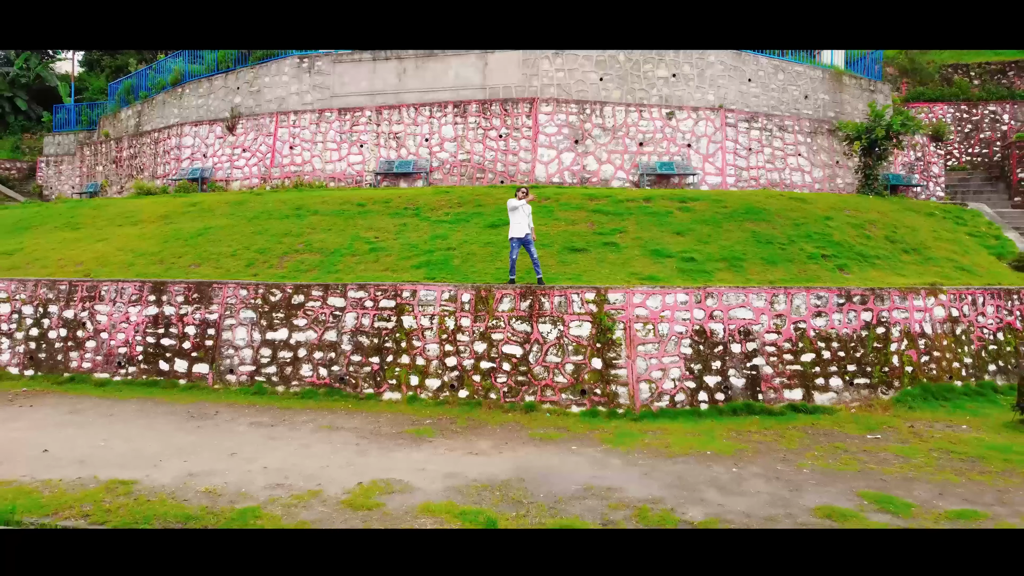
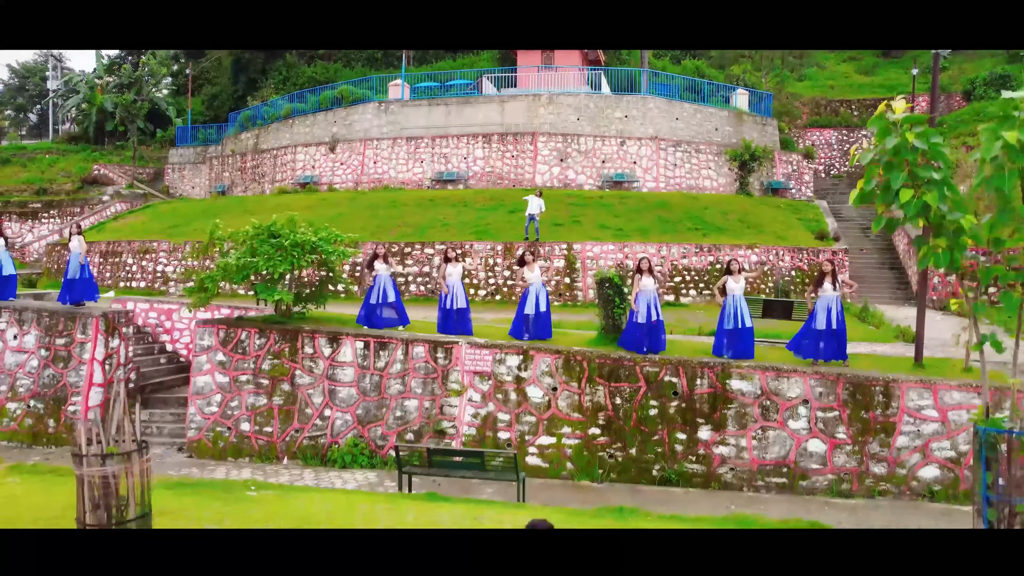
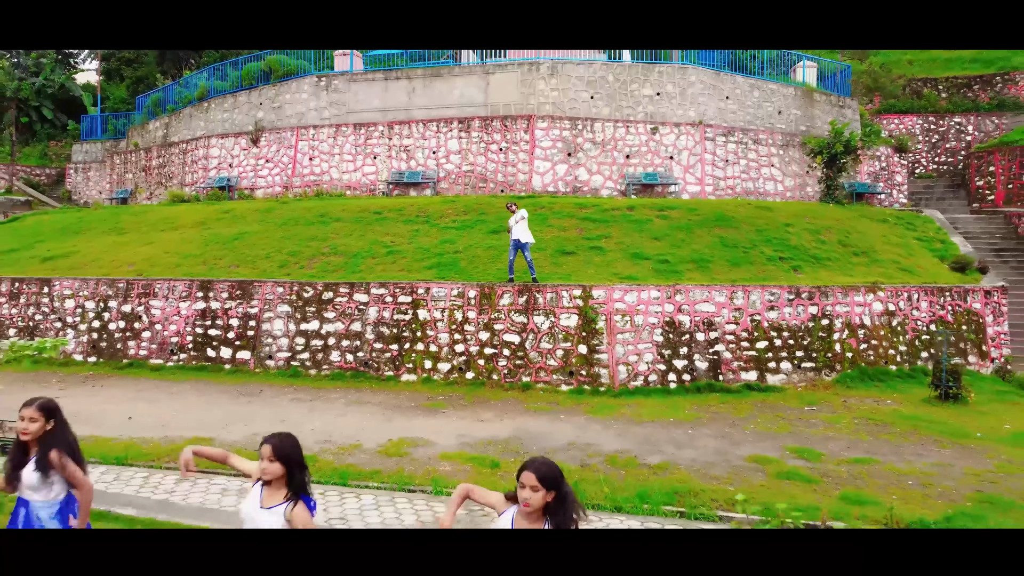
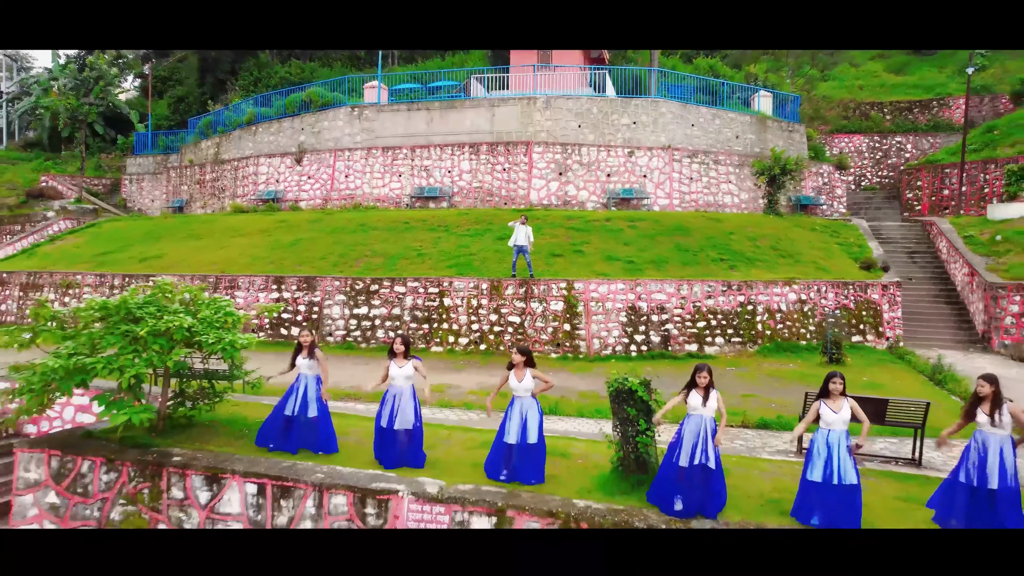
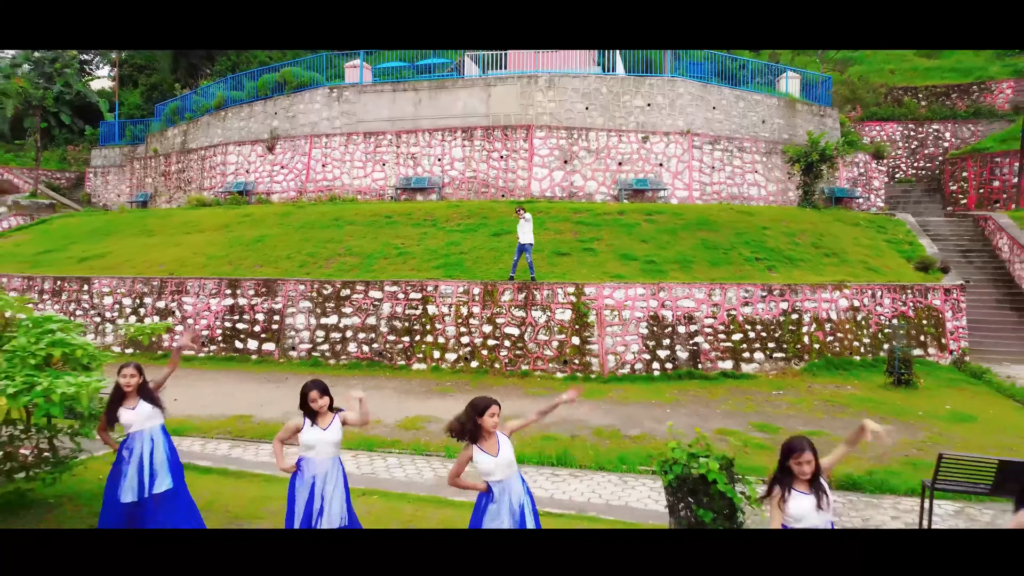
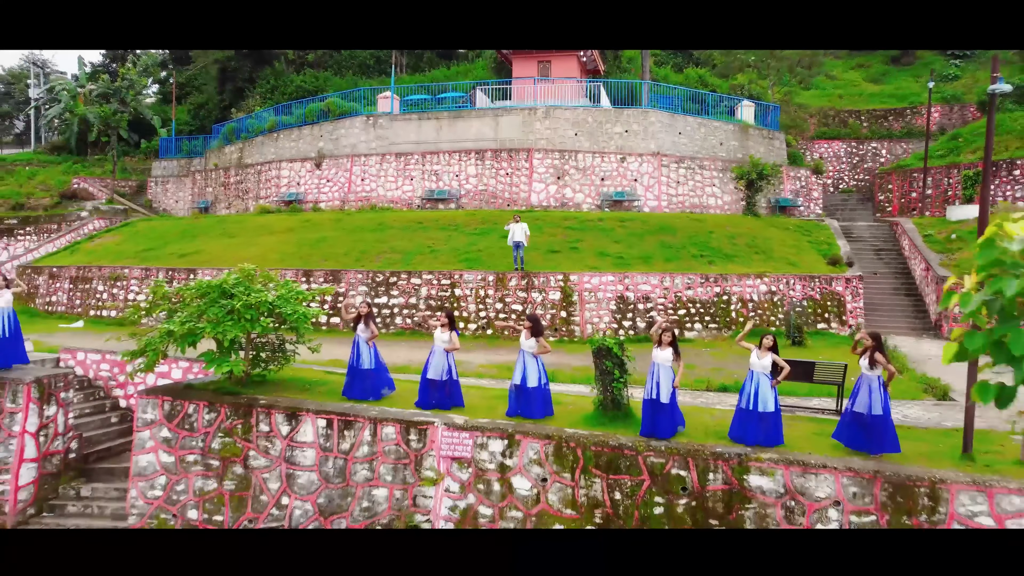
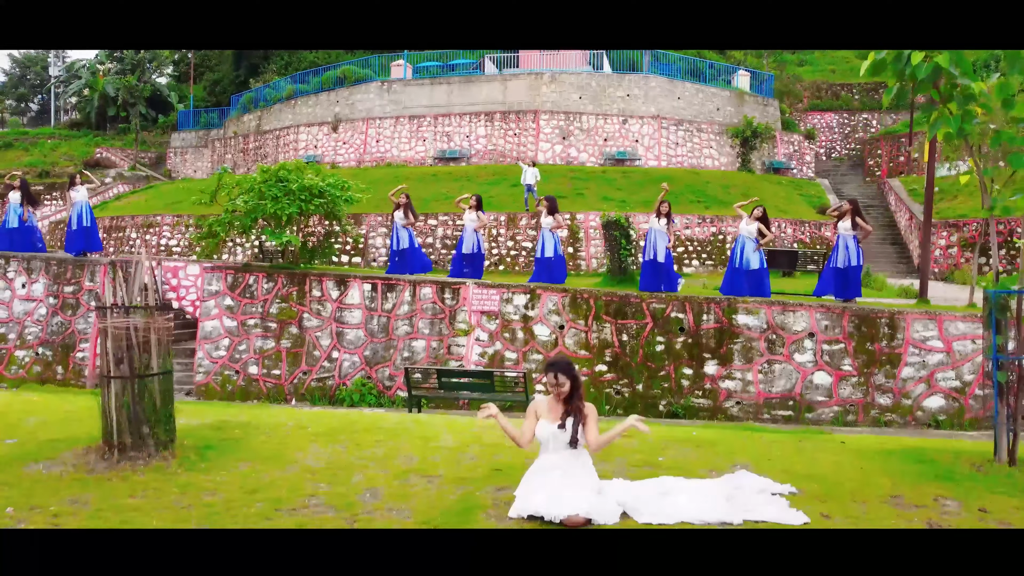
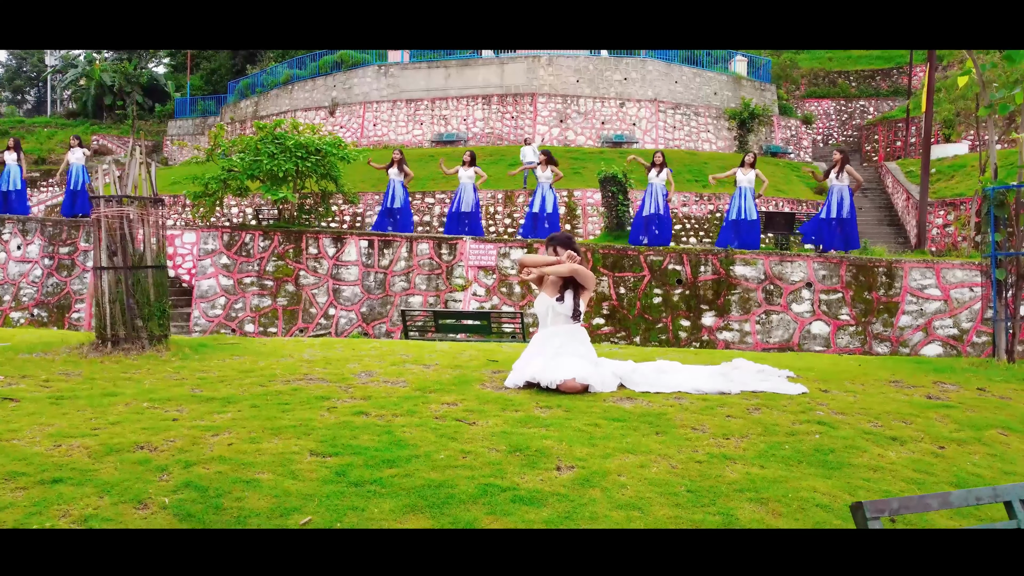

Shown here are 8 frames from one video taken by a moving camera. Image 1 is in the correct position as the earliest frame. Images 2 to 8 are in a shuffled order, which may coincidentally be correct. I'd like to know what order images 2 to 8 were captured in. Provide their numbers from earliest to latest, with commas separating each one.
3, 5, 4, 6, 2, 7, 8
